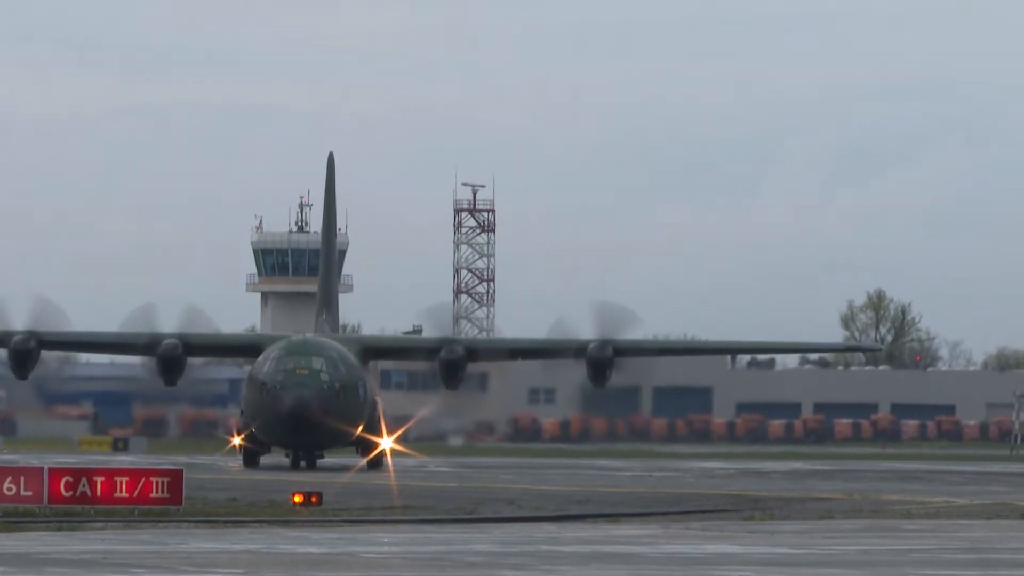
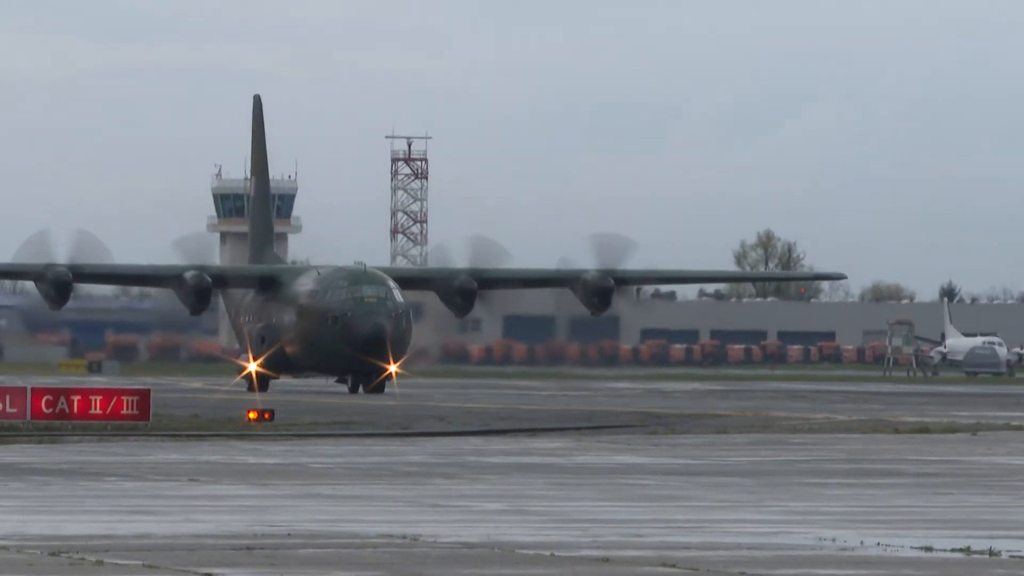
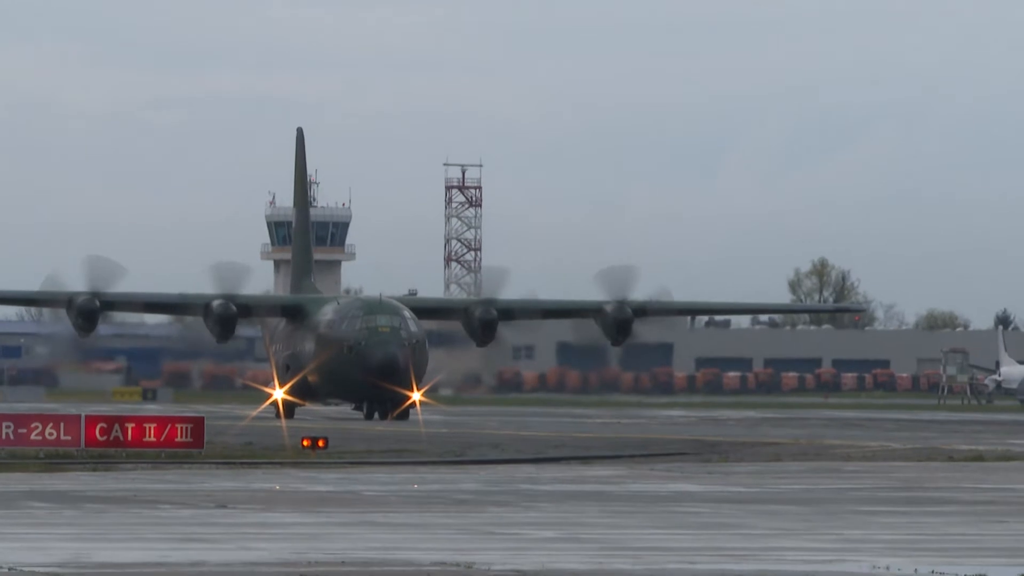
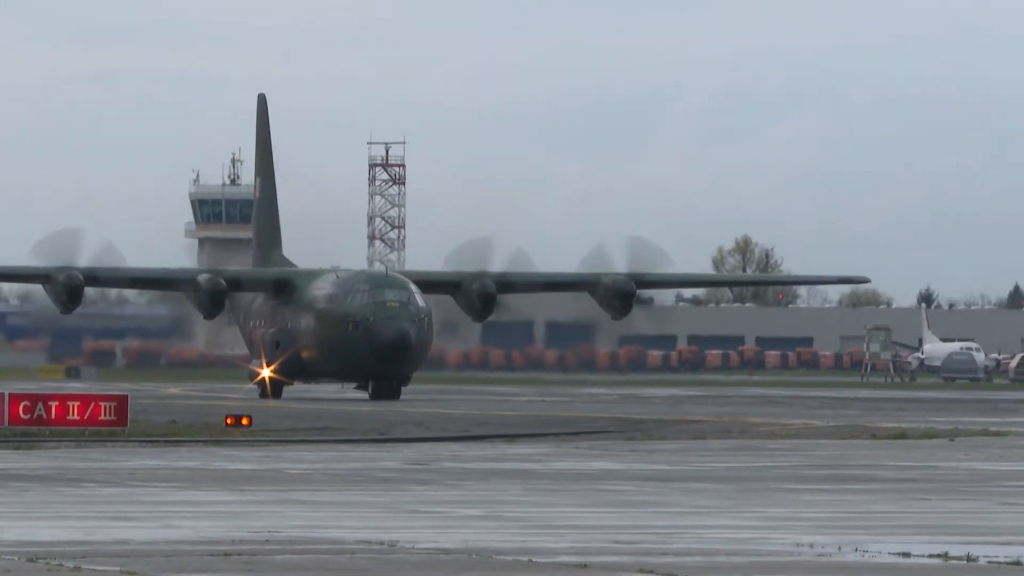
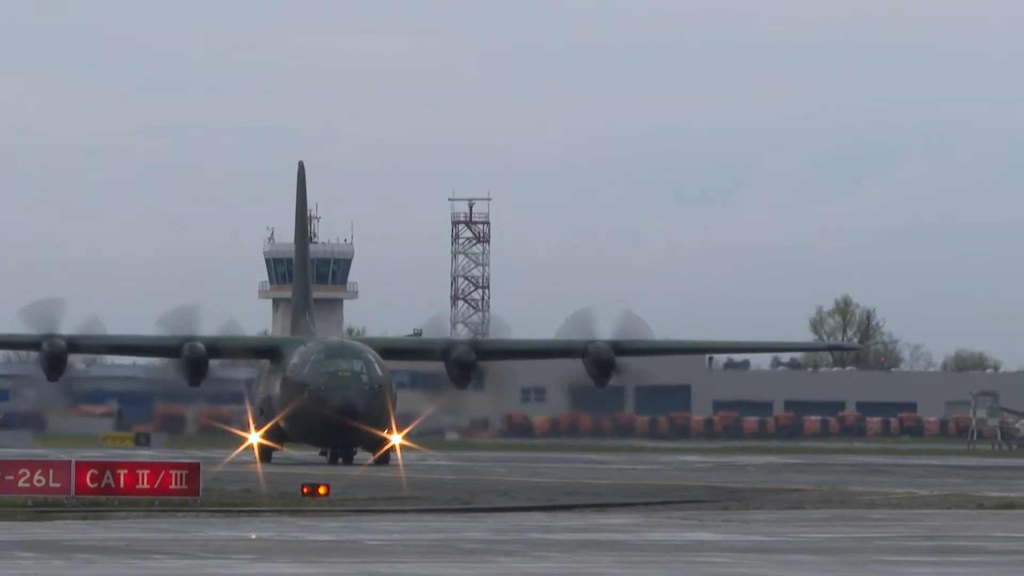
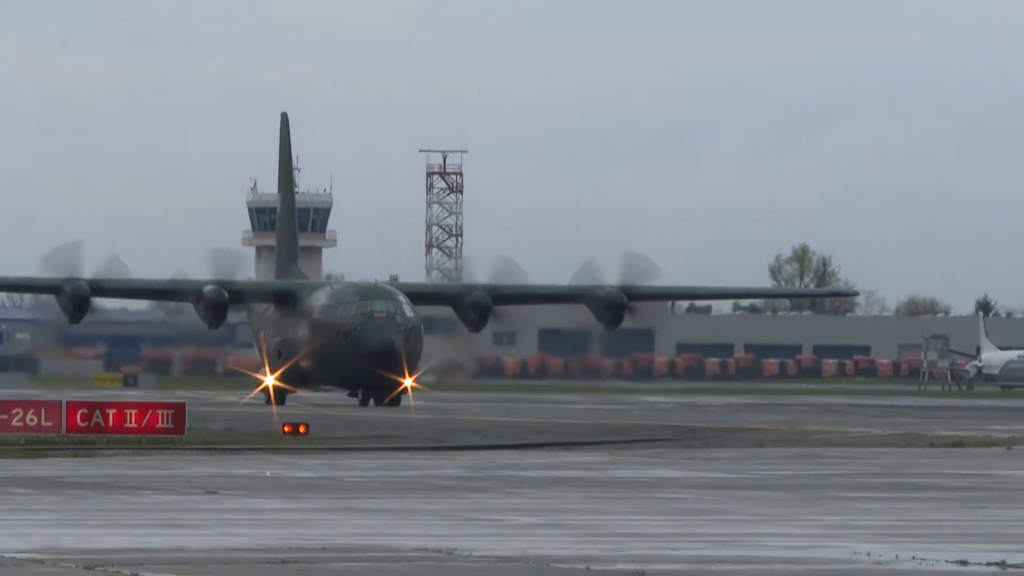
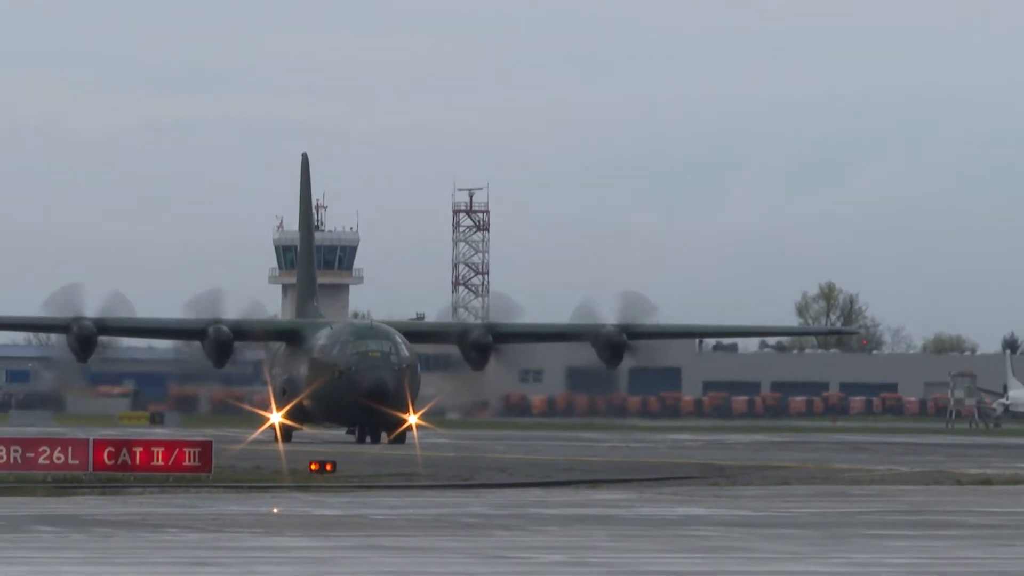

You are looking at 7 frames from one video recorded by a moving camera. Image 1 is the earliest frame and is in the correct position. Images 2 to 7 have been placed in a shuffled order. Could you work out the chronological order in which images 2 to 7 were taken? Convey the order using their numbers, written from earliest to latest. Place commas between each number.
5, 7, 3, 6, 2, 4
